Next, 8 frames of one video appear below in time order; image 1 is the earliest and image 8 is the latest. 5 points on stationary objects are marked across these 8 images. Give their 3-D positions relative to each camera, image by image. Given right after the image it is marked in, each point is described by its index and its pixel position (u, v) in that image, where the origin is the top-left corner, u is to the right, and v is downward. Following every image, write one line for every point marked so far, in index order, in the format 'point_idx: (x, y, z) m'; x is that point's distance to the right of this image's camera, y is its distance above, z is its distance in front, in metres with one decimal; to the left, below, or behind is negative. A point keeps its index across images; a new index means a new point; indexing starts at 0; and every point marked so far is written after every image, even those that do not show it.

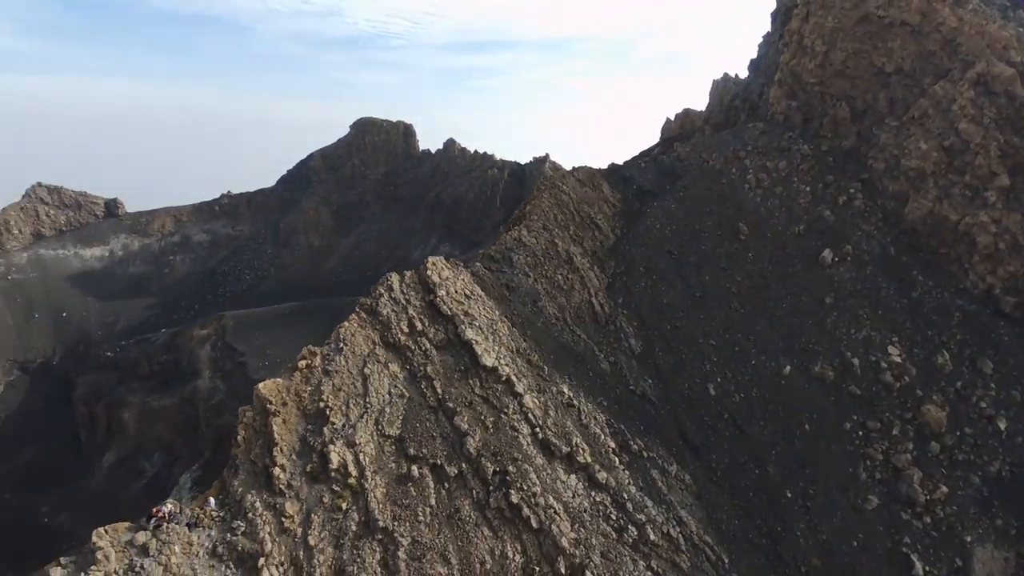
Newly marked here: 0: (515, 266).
0: (+0.1, +0.5, +13.2) m
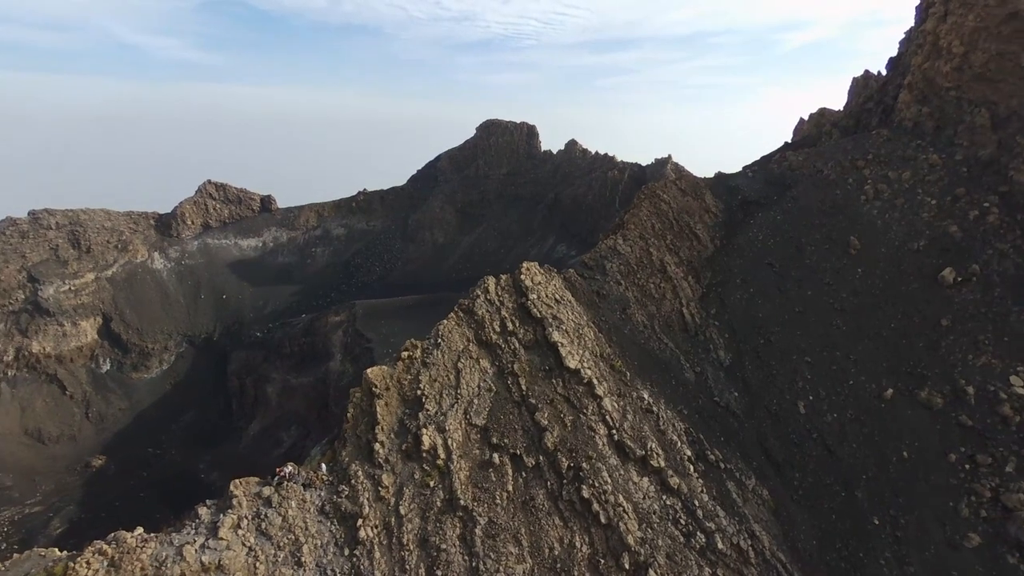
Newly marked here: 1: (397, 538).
0: (+2.1, +0.3, +13.7) m
1: (-1.7, -3.7, +9.0) m
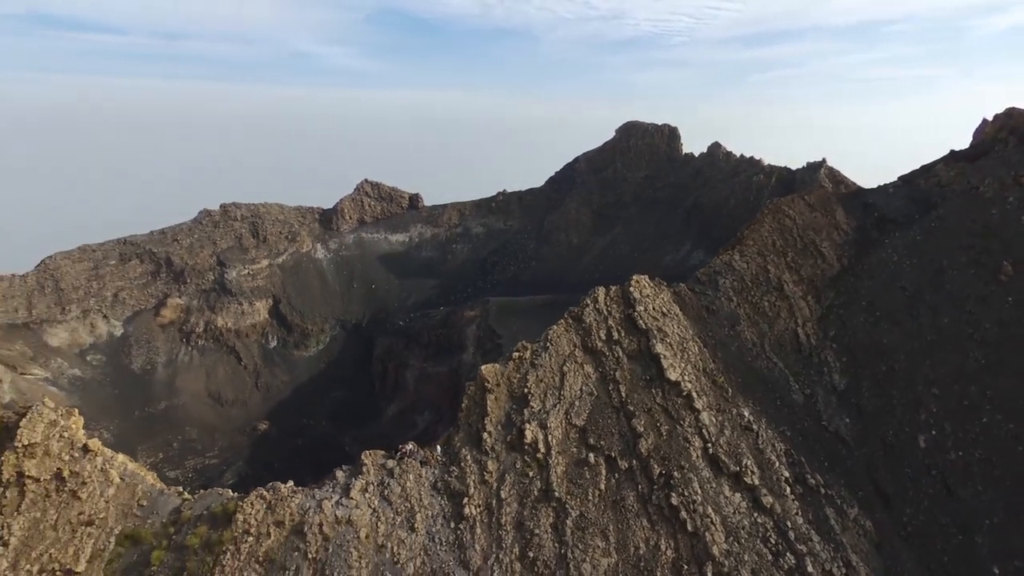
0: (+4.7, 0.0, +13.8) m
1: (-0.3, -3.8, +10.1) m
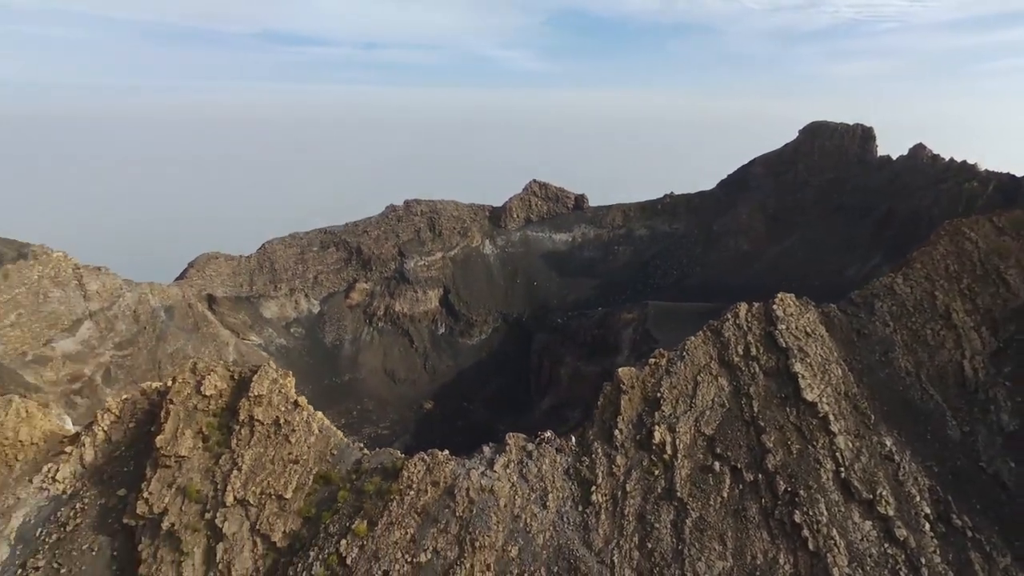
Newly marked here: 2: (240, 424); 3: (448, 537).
0: (+8.0, -0.5, +13.3) m
1: (+1.9, -4.0, +11.1) m
2: (-5.7, -2.8, +12.8) m
3: (-1.1, -4.4, +10.9) m
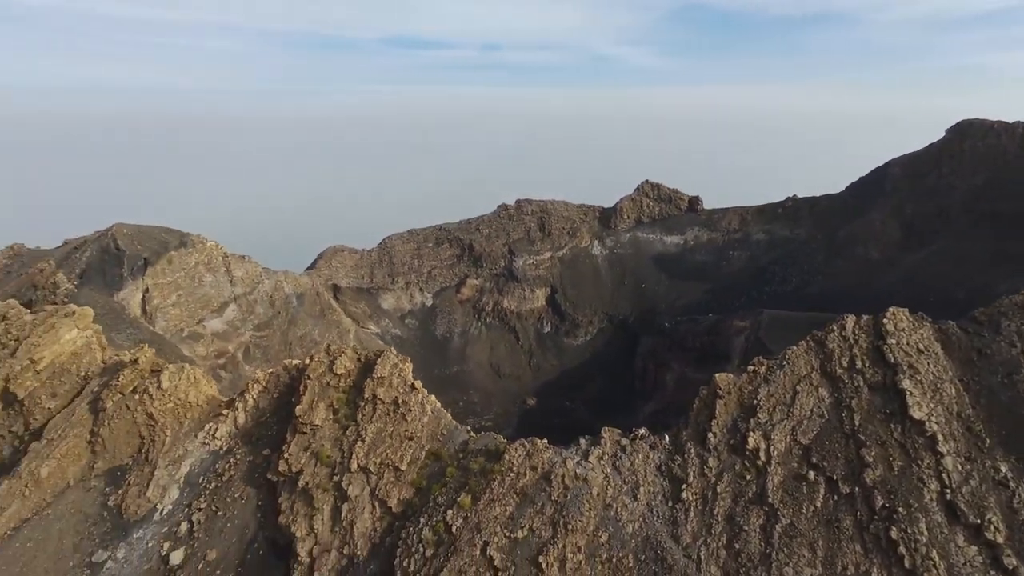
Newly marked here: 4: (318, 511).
0: (+10.1, -0.9, +12.6) m
1: (+3.7, -4.1, +11.4) m
2: (-3.5, -2.7, +14.5) m
3: (+0.6, -4.4, +11.8) m
4: (-4.3, -4.9, +13.5) m
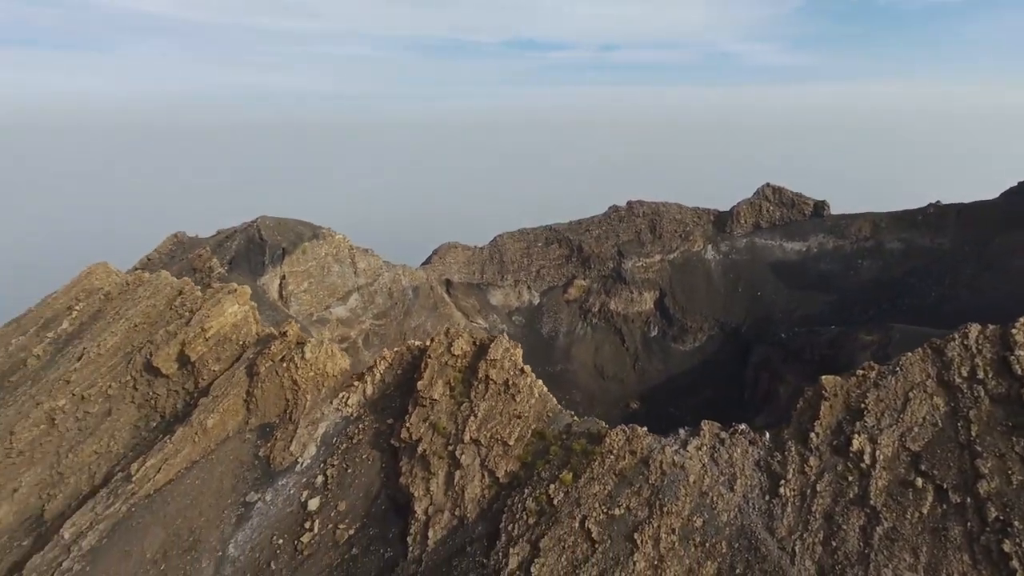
0: (+12.3, -1.2, +11.6) m
1: (+5.6, -4.1, +11.6) m
2: (-0.9, -2.4, +15.9) m
3: (+2.6, -4.3, +12.5) m
4: (-1.9, -4.6, +15.0) m
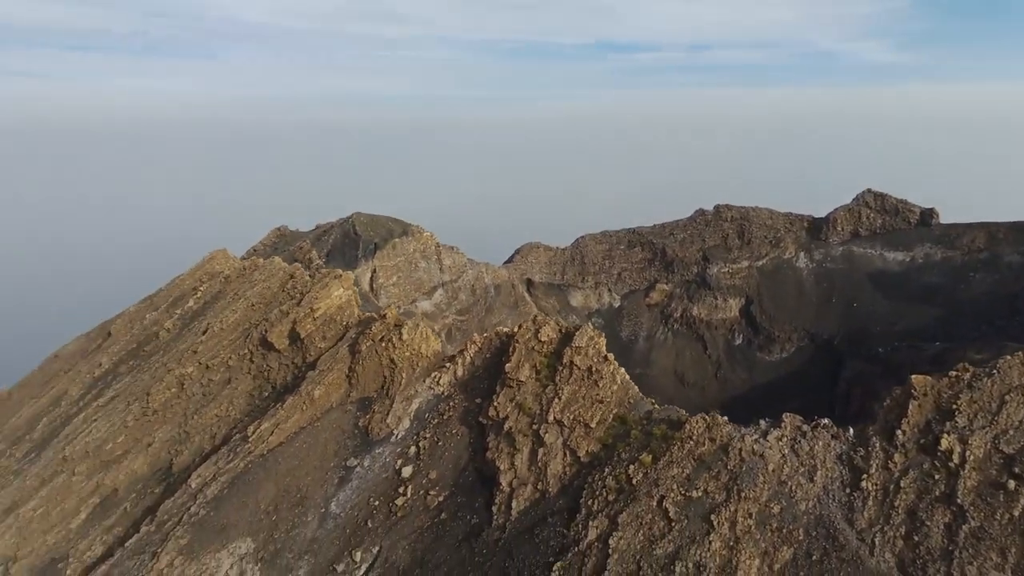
0: (+13.9, -1.3, +10.8) m
1: (+7.2, -4.1, +11.7) m
2: (+1.4, -2.1, +16.7) m
3: (+4.3, -4.1, +12.9) m
4: (+0.2, -4.3, +16.0) m
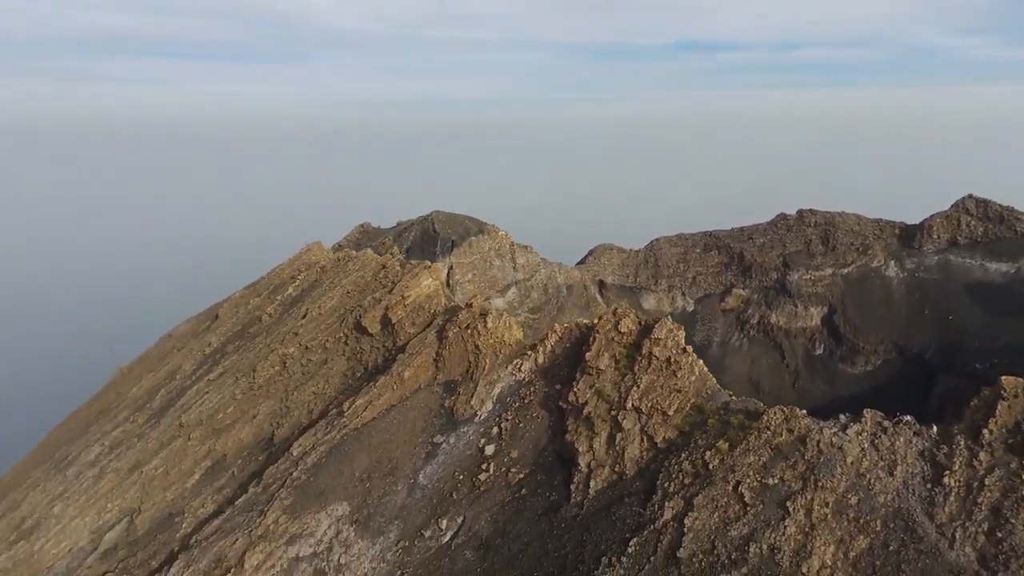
0: (+15.5, -1.5, +10.1) m
1: (+8.8, -4.0, +11.7) m
2: (+3.7, -1.9, +17.4) m
3: (+6.1, -4.0, +13.3) m
4: (+2.3, -4.0, +16.8) m
